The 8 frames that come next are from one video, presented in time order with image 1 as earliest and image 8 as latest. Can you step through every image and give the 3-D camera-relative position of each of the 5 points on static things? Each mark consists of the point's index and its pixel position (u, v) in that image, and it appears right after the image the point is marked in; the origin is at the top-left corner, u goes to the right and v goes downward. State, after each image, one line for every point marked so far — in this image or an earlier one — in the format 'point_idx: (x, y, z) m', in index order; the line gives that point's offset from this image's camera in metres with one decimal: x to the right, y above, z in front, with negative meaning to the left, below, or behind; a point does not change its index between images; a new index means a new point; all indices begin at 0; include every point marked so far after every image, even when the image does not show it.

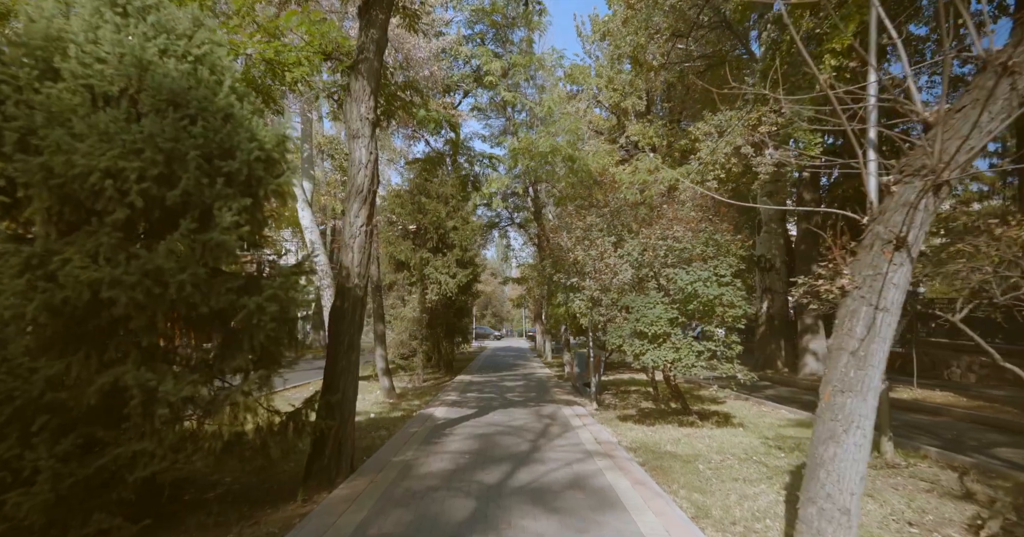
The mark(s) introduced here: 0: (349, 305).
0: (-2.0, -0.4, +6.0) m
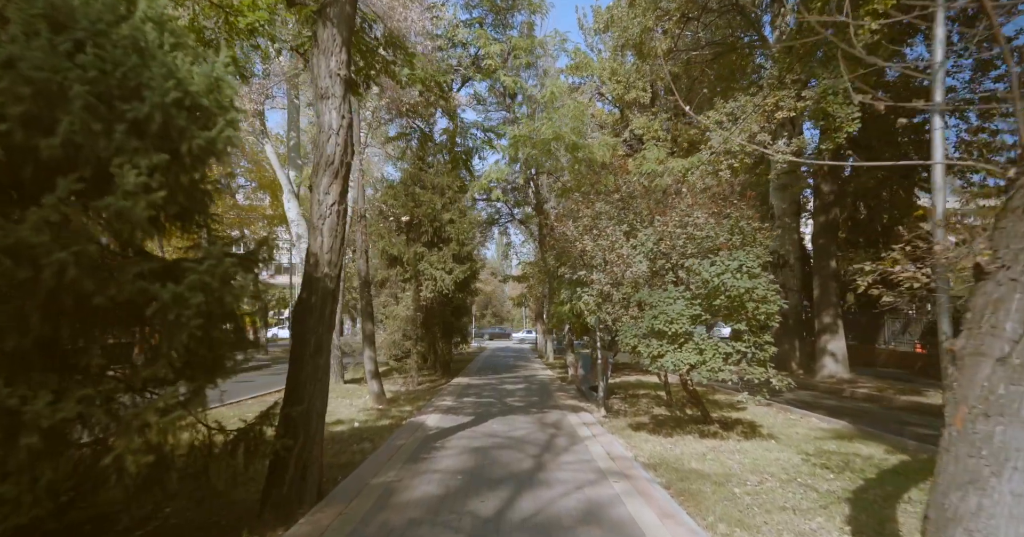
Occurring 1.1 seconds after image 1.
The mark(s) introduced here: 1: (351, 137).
0: (-2.0, -0.3, +5.0) m
1: (-1.7, +1.4, +5.2) m
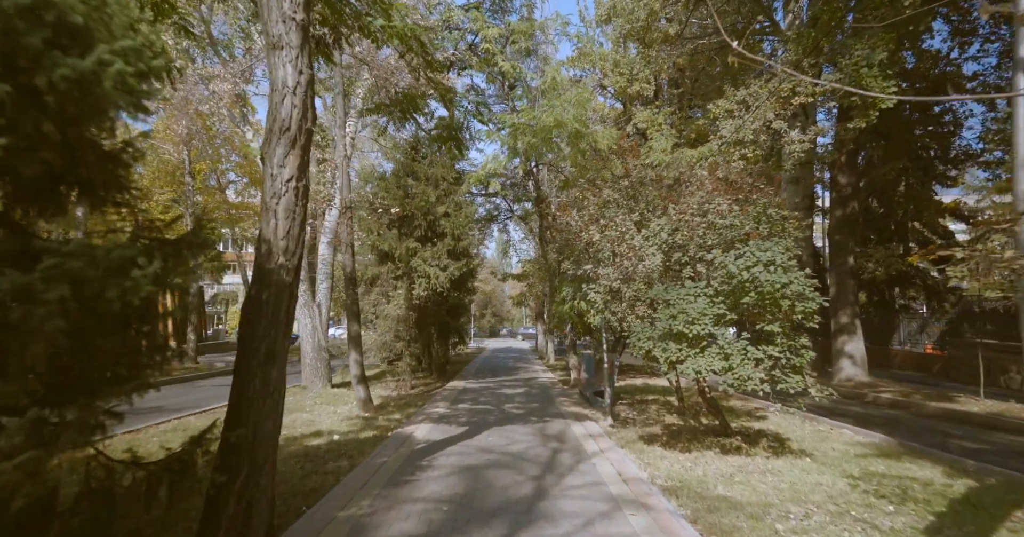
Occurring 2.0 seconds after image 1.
0: (-2.0, -0.2, +4.1) m
1: (-1.7, +1.5, +4.3) m
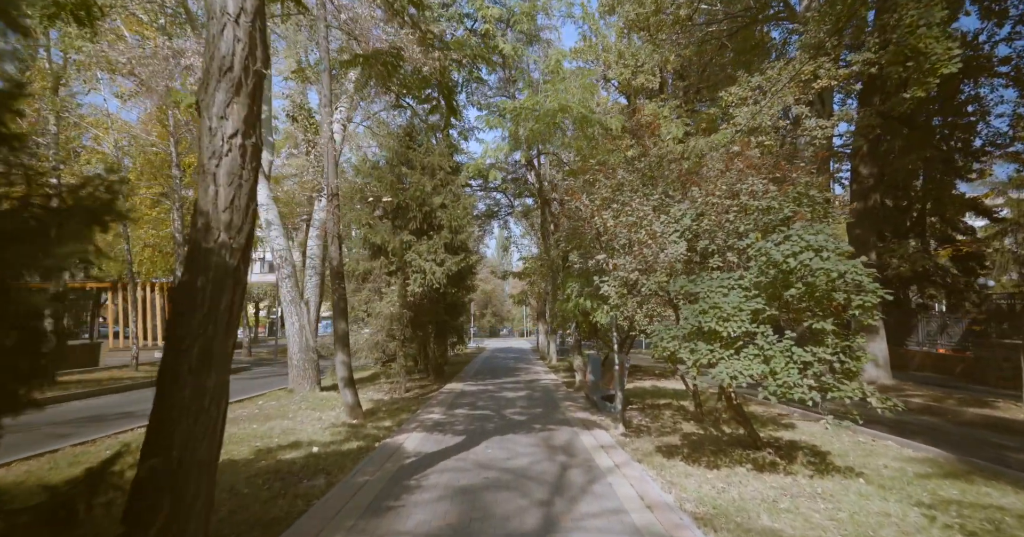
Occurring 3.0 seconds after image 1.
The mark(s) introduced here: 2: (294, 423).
0: (-2.0, -0.1, +3.2) m
1: (-1.7, +1.6, +3.4) m
2: (-4.0, -2.8, +9.1) m
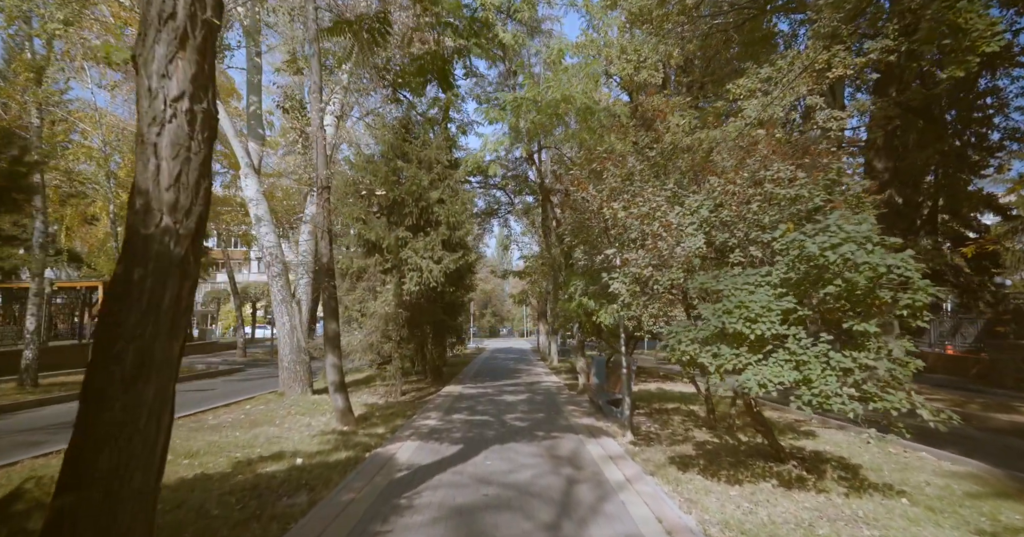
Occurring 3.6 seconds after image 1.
0: (-2.0, 0.0, +2.6) m
1: (-1.7, +1.7, +2.8) m
2: (-4.0, -2.8, +8.5) m
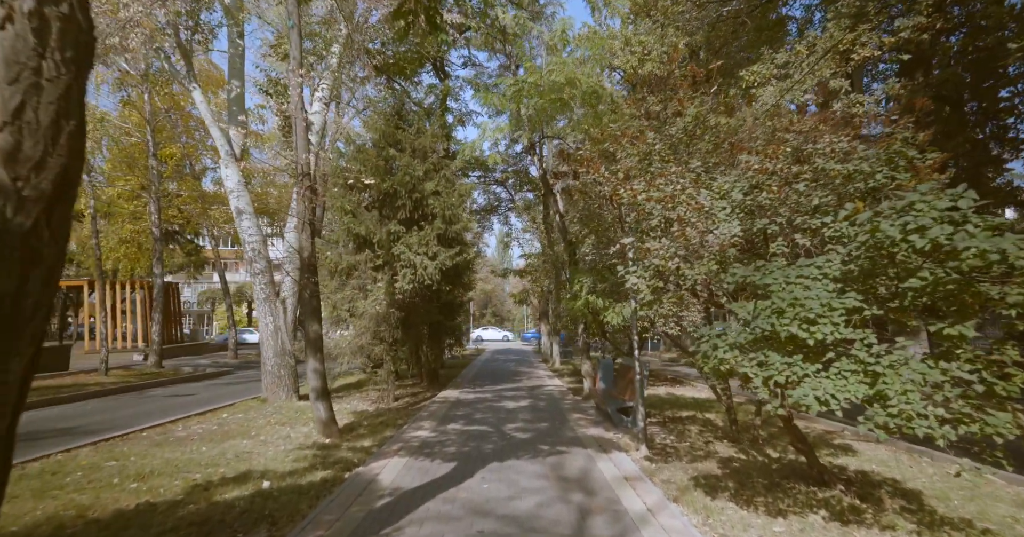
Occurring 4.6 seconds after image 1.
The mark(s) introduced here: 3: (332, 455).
0: (-2.0, +0.1, +1.8) m
1: (-1.7, +1.7, +1.9) m
2: (-4.0, -2.7, +7.7) m
3: (-2.6, -2.7, +7.3) m
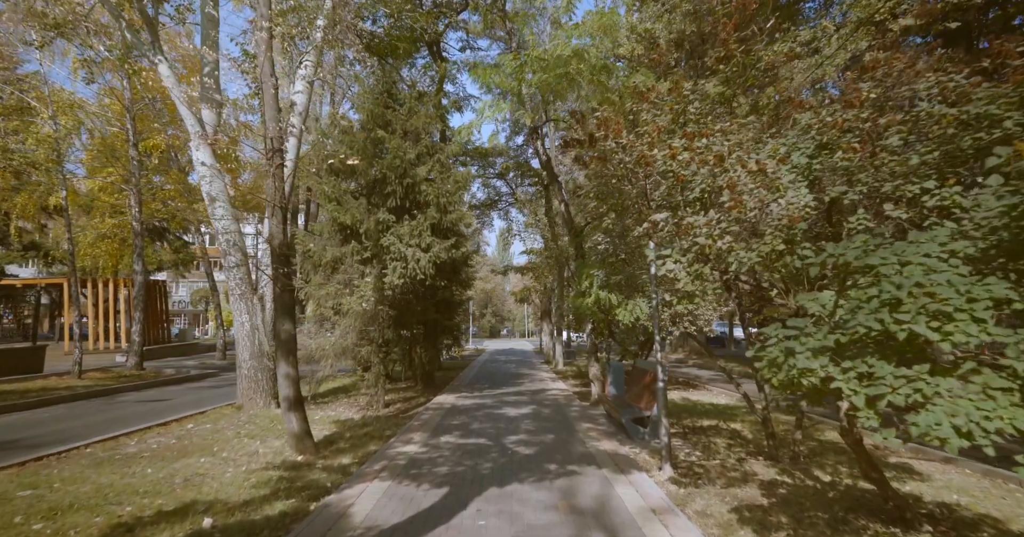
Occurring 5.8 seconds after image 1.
0: (-1.9, +0.2, +0.7) m
1: (-1.7, +1.9, +0.8) m
2: (-4.0, -2.6, +6.6) m
3: (-2.6, -2.6, +6.2) m
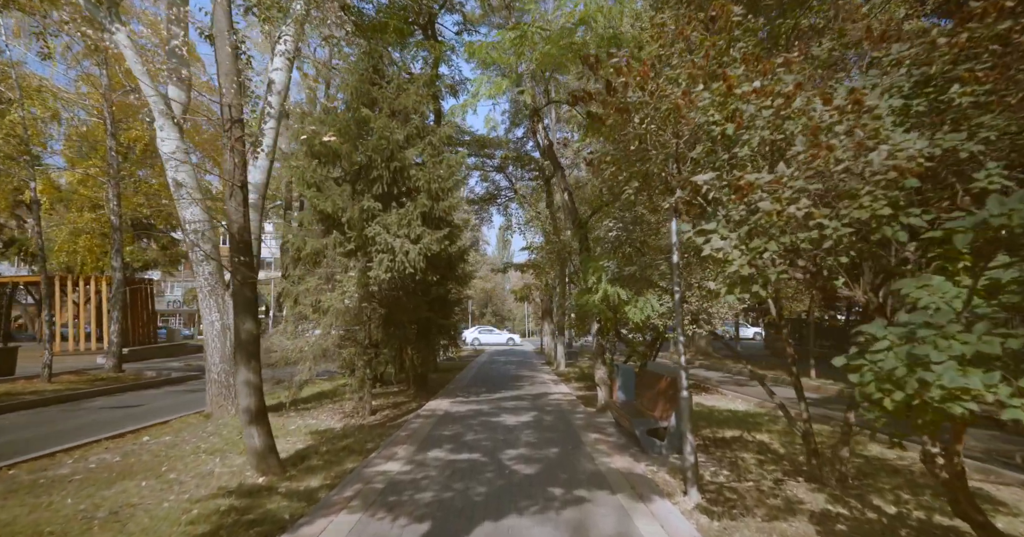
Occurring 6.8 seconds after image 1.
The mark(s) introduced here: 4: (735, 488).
0: (-2.0, +0.3, -0.4) m
1: (-1.7, +2.0, -0.2) m
2: (-4.0, -2.4, +5.5) m
3: (-2.6, -2.4, +5.2) m
4: (+2.6, -2.6, +5.8) m
